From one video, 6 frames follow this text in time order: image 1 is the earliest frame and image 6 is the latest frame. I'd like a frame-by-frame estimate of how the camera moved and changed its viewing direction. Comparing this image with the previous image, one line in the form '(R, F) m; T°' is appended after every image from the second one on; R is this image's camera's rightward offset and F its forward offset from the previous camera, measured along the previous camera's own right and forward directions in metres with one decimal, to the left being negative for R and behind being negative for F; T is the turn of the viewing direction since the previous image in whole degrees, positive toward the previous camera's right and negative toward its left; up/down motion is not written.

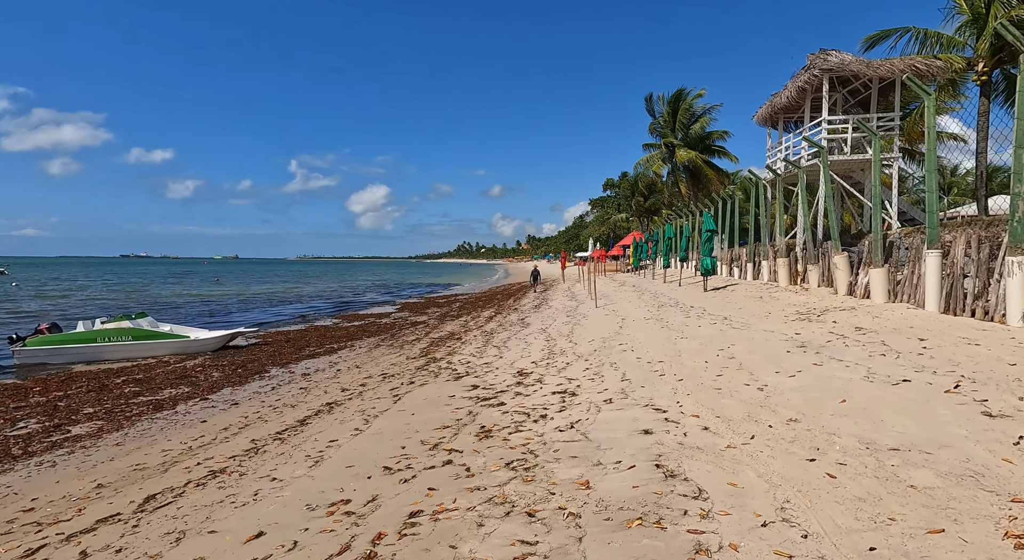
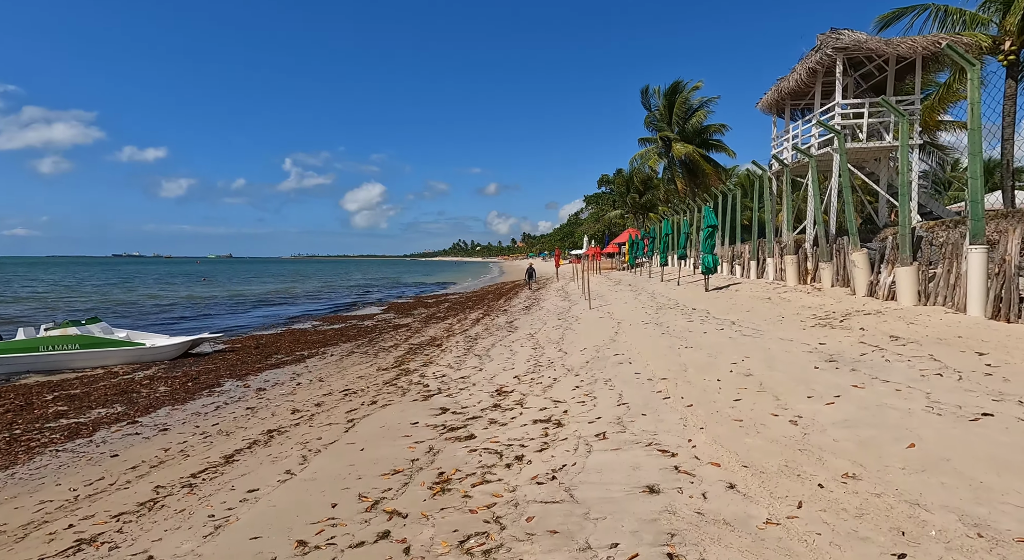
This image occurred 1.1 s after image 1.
(+0.2, +1.3) m; 0°
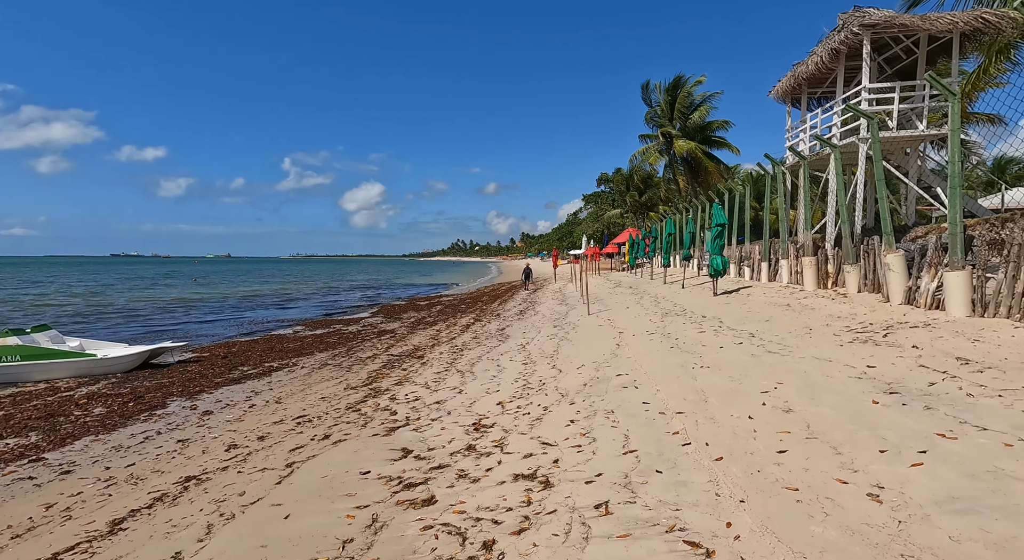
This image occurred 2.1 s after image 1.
(+0.2, +1.4) m; 0°
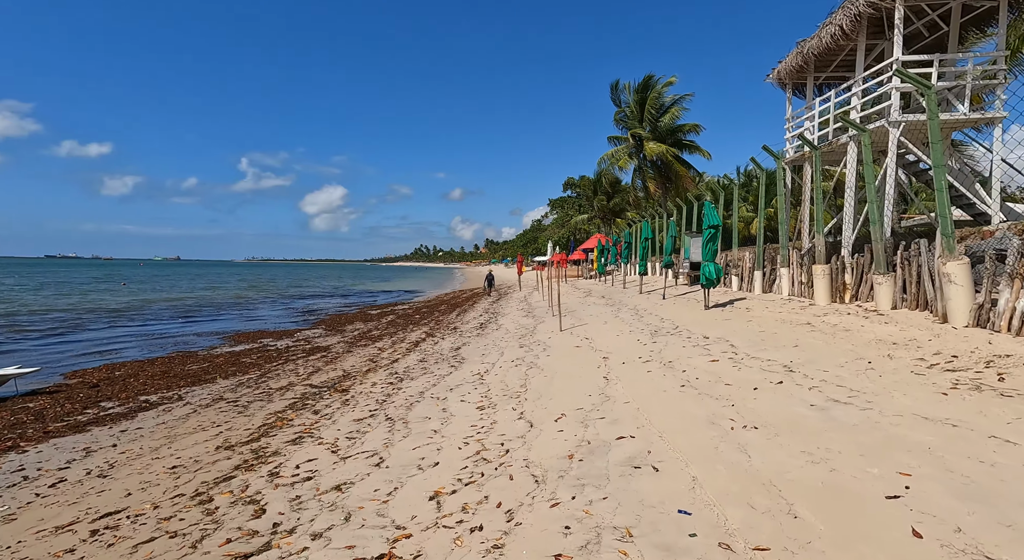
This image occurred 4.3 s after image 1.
(+0.1, +2.8) m; +4°
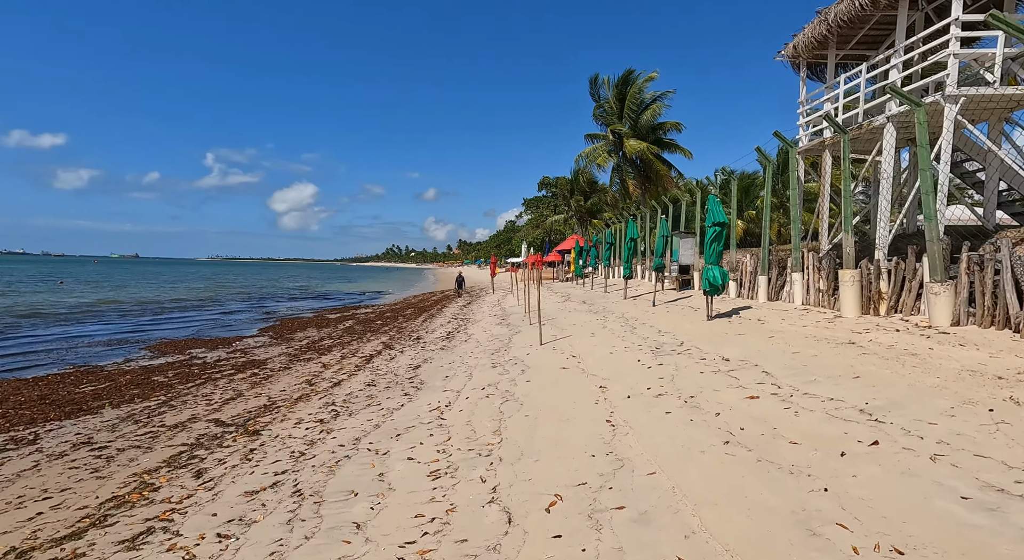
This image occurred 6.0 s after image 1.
(0.0, +2.3) m; +3°
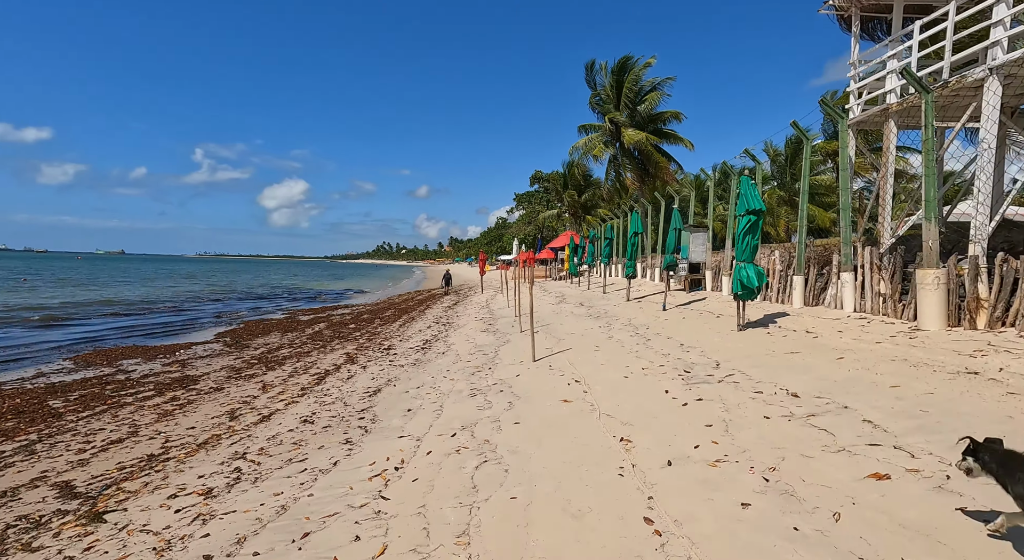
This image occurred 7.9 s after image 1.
(+0.1, +2.4) m; +1°
